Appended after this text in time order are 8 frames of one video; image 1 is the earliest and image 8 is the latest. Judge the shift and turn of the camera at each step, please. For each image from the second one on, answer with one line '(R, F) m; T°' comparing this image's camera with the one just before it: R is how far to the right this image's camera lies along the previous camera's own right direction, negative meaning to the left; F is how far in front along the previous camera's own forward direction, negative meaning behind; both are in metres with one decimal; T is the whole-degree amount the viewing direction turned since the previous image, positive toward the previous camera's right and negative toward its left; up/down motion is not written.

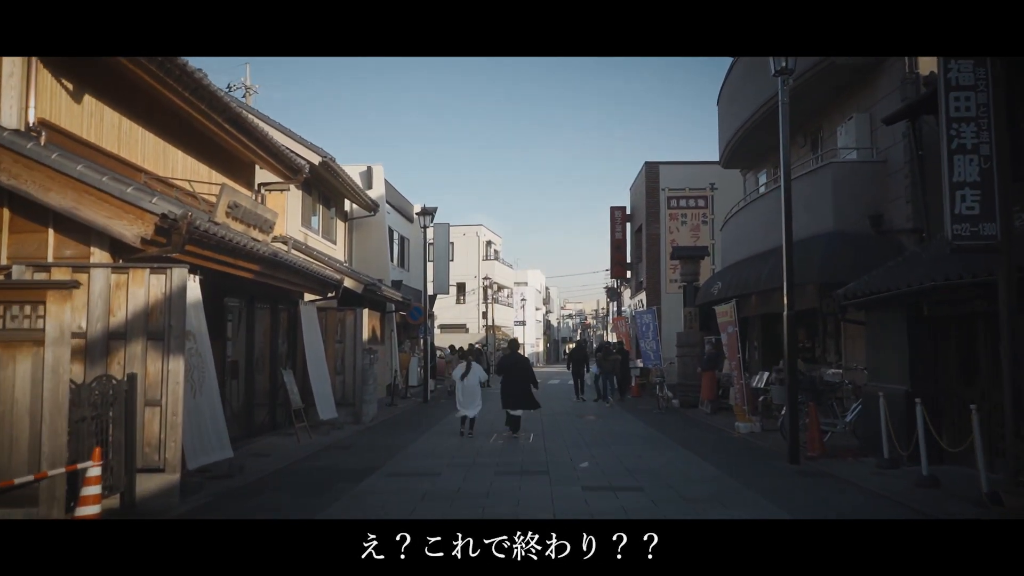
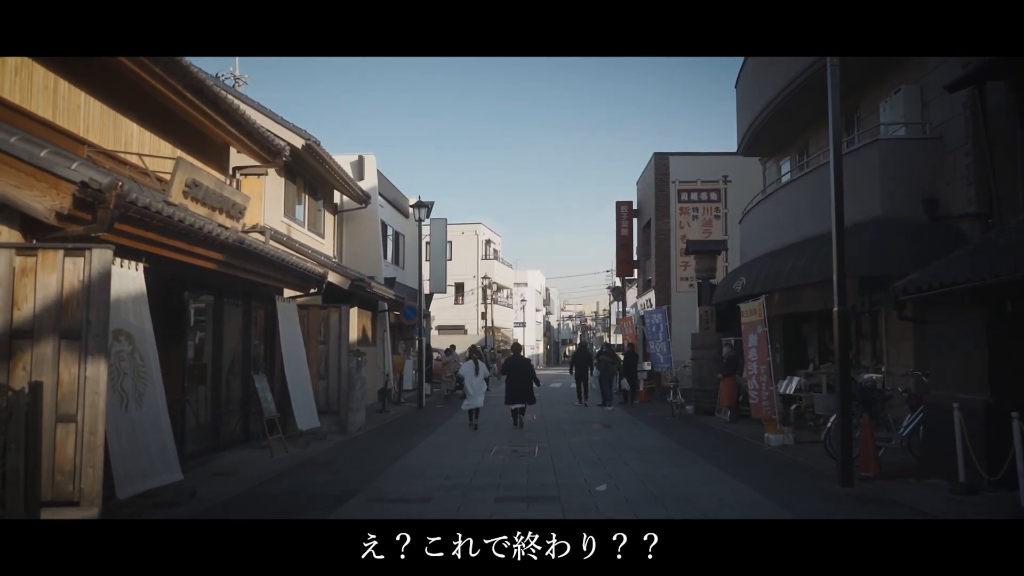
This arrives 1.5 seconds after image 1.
(-0.1, +1.6) m; 0°
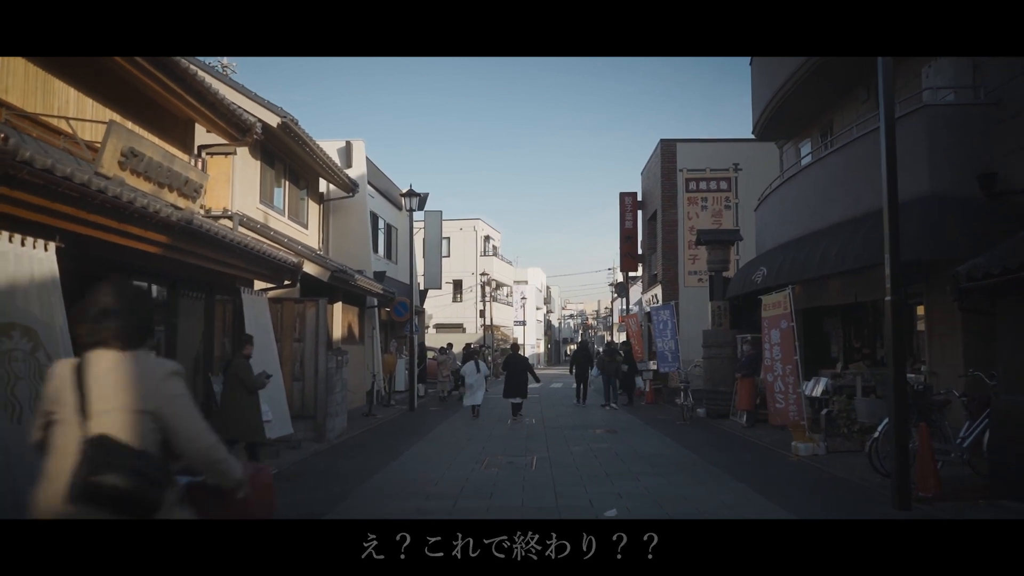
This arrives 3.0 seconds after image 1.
(+0.1, +1.4) m; 0°
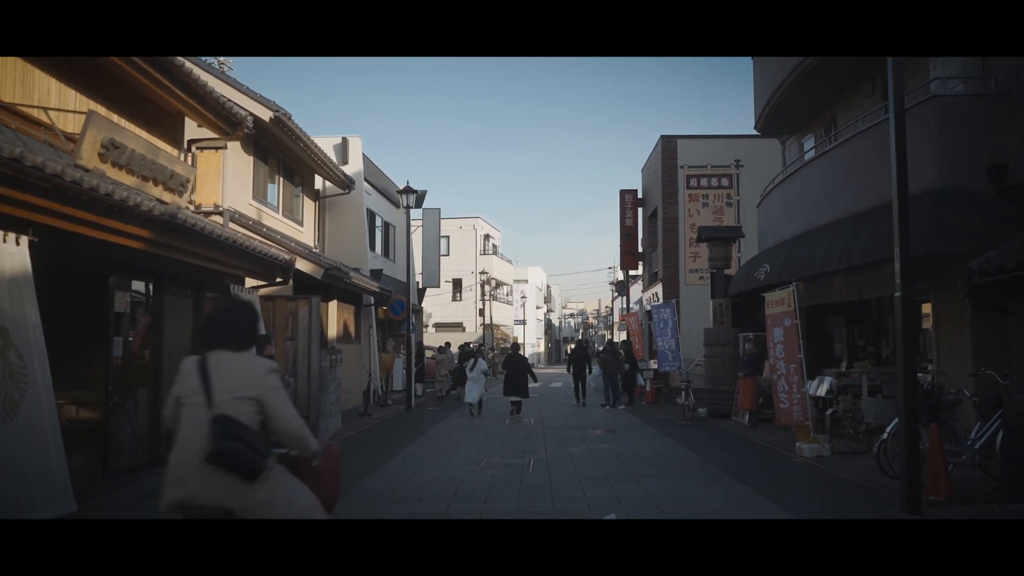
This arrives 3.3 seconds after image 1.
(+0.1, +0.3) m; 0°
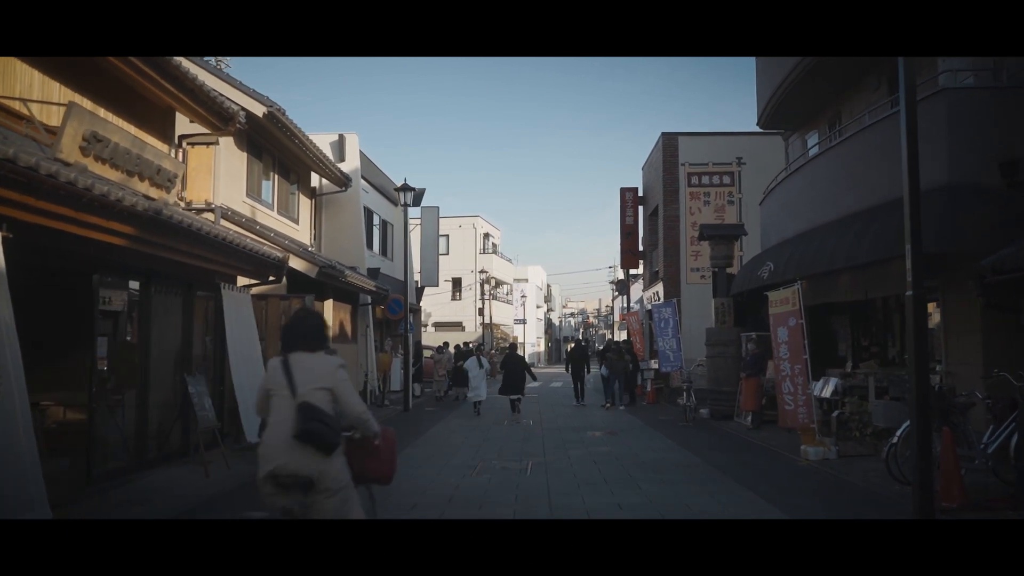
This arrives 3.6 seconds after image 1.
(0.0, +0.3) m; 0°
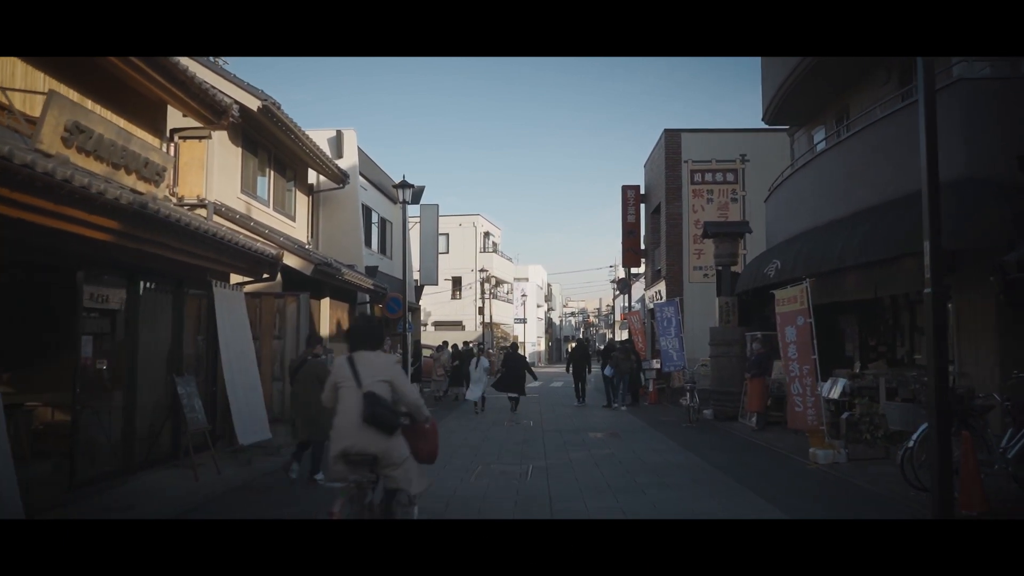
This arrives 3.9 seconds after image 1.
(0.0, +0.3) m; 0°
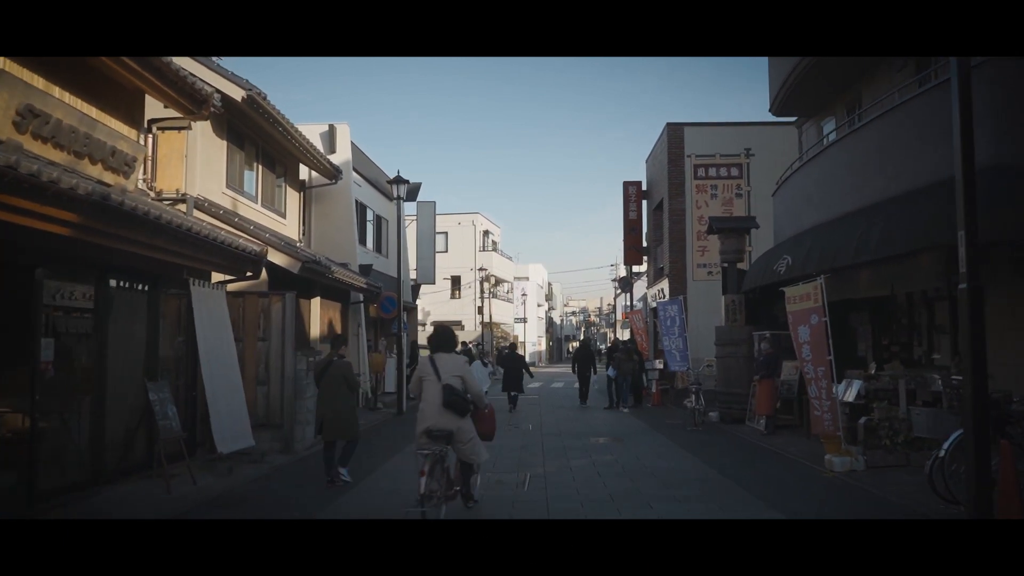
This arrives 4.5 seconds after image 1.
(+0.1, +0.6) m; 0°
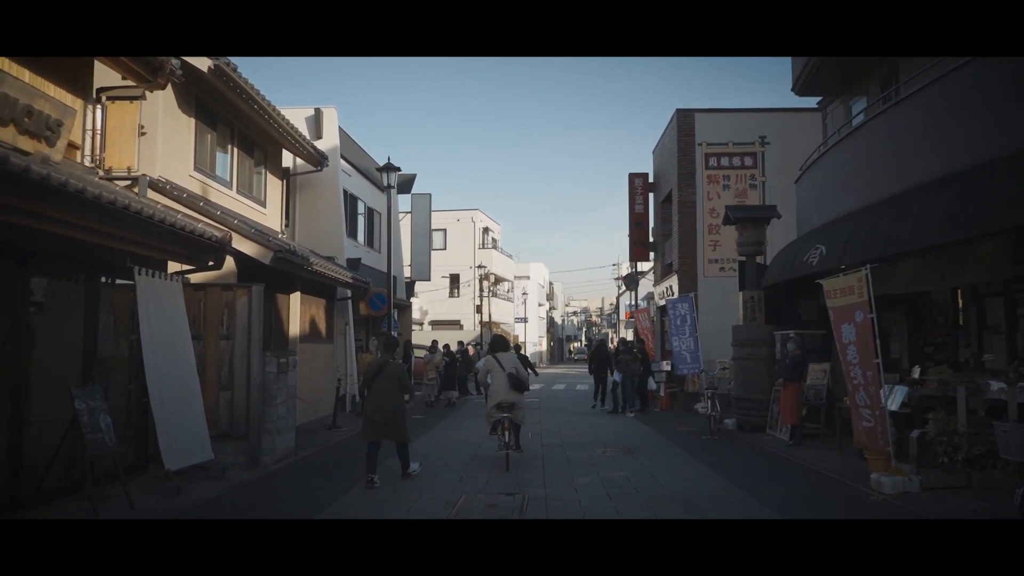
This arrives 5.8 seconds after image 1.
(+0.1, +1.4) m; 0°
